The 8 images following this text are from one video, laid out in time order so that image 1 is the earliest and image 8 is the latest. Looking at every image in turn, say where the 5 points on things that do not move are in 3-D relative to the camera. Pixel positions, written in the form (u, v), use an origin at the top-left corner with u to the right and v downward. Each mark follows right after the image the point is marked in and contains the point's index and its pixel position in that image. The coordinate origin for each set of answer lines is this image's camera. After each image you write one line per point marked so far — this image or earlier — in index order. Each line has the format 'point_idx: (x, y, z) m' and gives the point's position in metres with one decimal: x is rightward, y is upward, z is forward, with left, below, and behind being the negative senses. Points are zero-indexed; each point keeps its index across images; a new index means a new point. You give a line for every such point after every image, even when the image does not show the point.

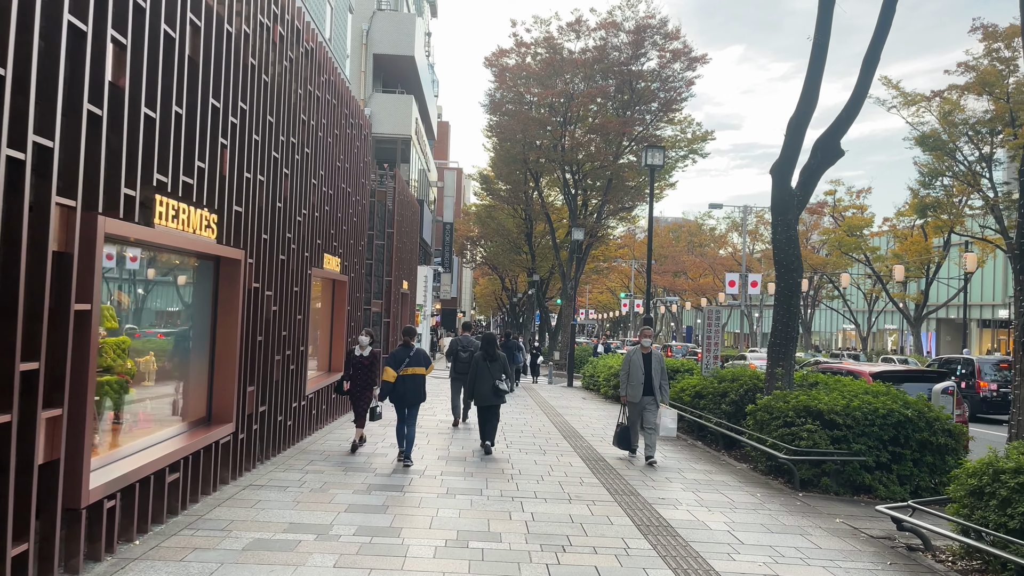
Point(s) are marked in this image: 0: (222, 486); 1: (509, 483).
0: (-2.7, -1.8, +7.3) m
1: (0.0, -2.0, +8.2) m
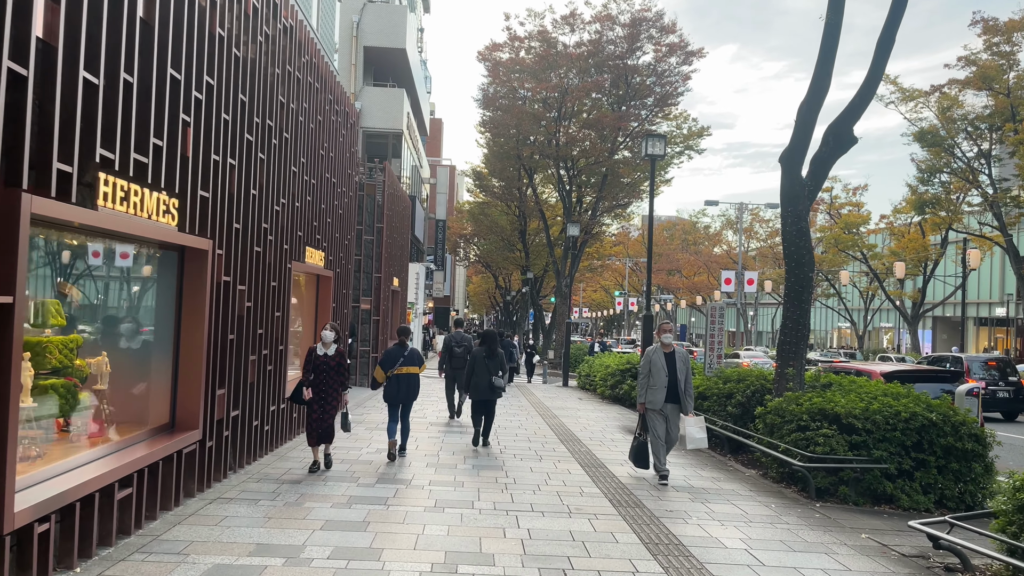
0: (-2.7, -1.8, +6.6) m
1: (-0.1, -1.9, +7.5) m
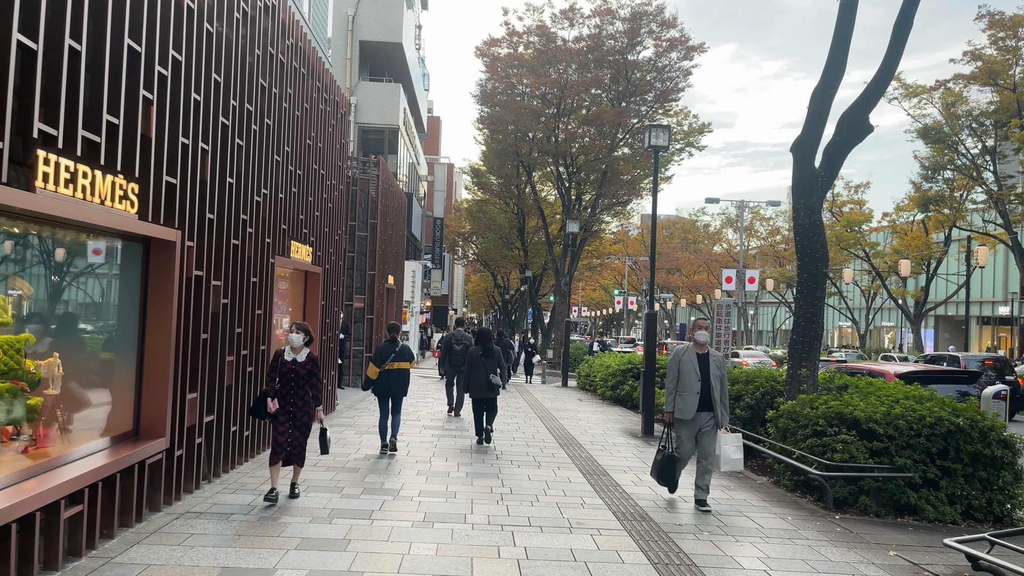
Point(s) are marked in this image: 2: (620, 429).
0: (-2.8, -1.7, +6.1) m
1: (-0.1, -1.9, +6.9) m
2: (+1.8, -2.3, +13.0) m
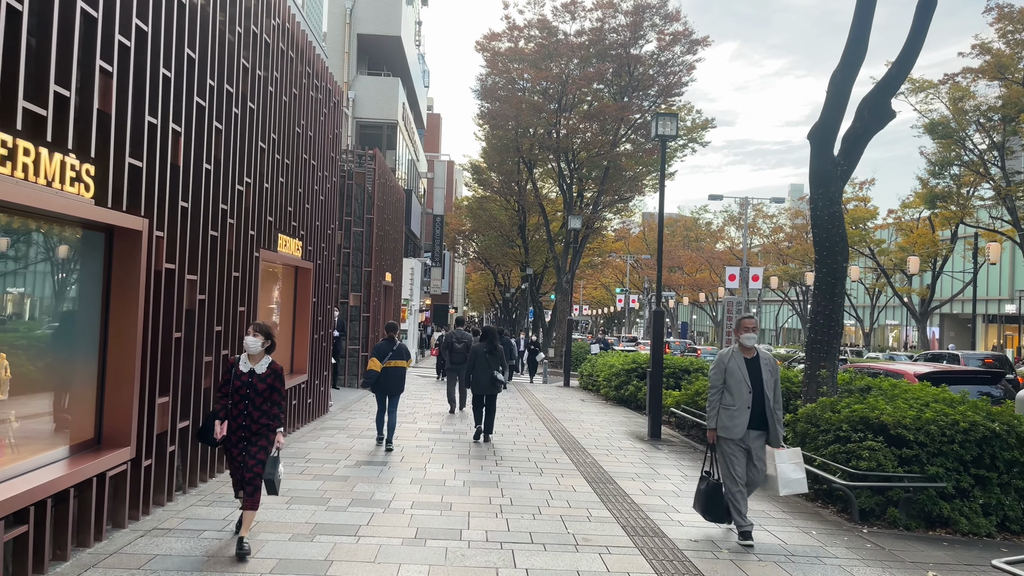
0: (-2.8, -1.7, +5.5) m
1: (-0.1, -1.8, +6.4) m
2: (+1.8, -2.2, +12.4) m
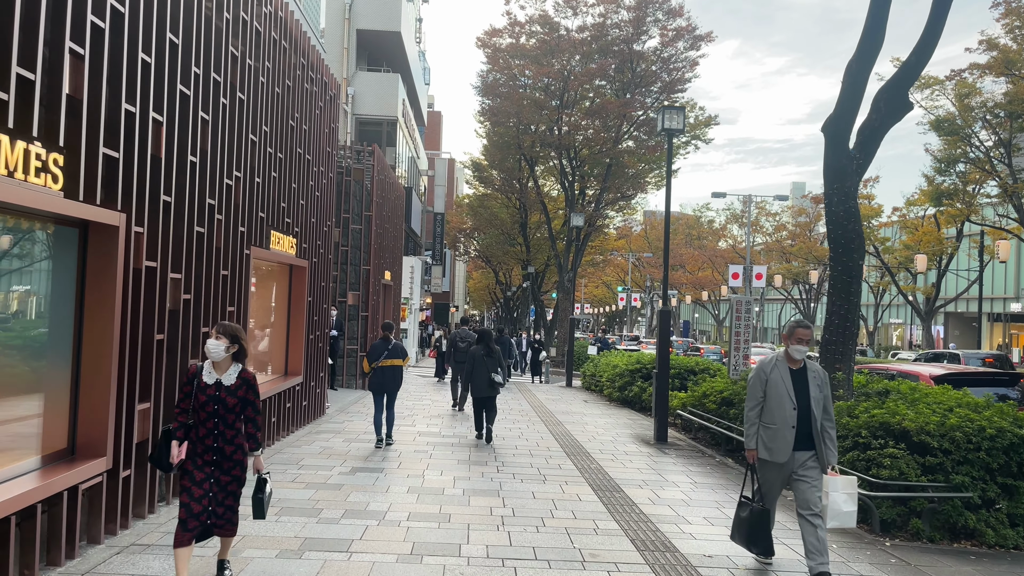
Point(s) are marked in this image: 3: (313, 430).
0: (-2.7, -1.7, +5.1) m
1: (-0.1, -1.8, +6.0) m
2: (+1.8, -2.2, +12.0) m
3: (-2.8, -2.0, +11.2) m
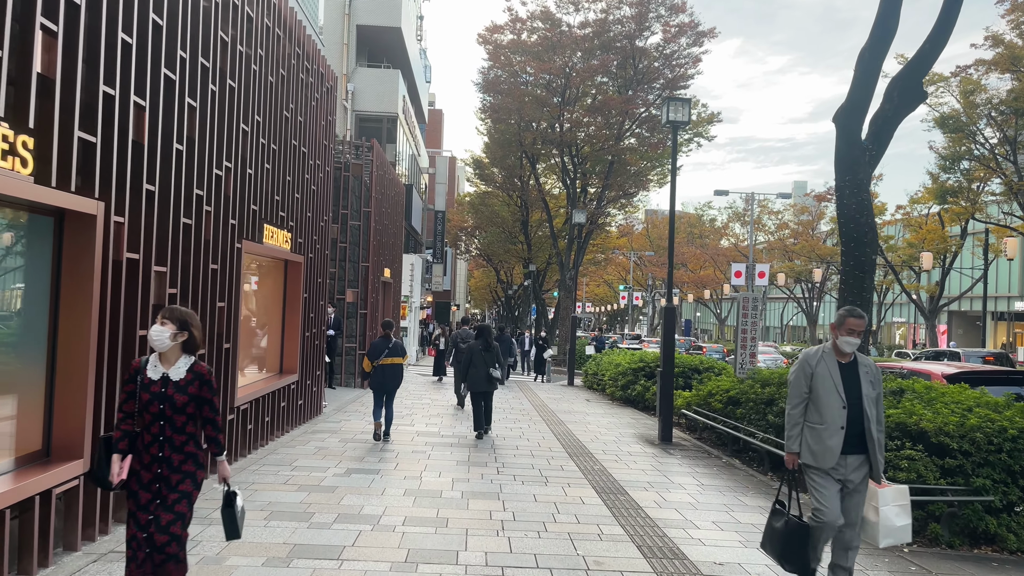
0: (-2.7, -1.6, +4.9) m
1: (-0.1, -1.8, +5.7) m
2: (+1.8, -2.2, +11.8) m
3: (-2.8, -1.9, +10.9) m
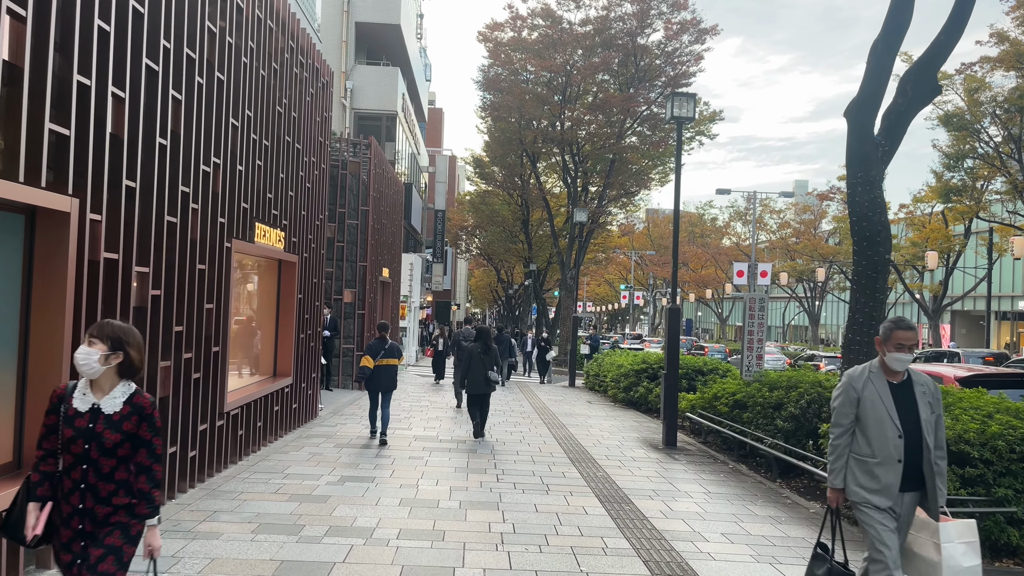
0: (-2.7, -1.6, +4.6) m
1: (-0.1, -1.8, +5.4) m
2: (+1.8, -2.2, +11.5) m
3: (-2.8, -1.9, +10.6) m
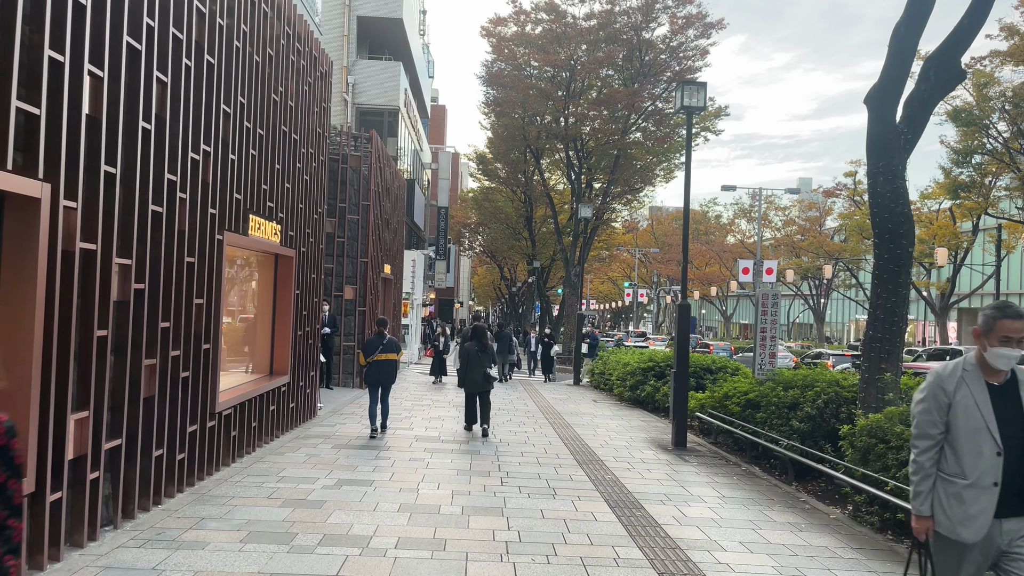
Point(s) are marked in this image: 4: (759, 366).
0: (-2.7, -1.6, +4.2) m
1: (-0.1, -1.8, +5.1) m
2: (+1.9, -2.1, +11.1) m
3: (-2.7, -1.9, +10.3) m
4: (+3.3, -1.0, +10.7) m
